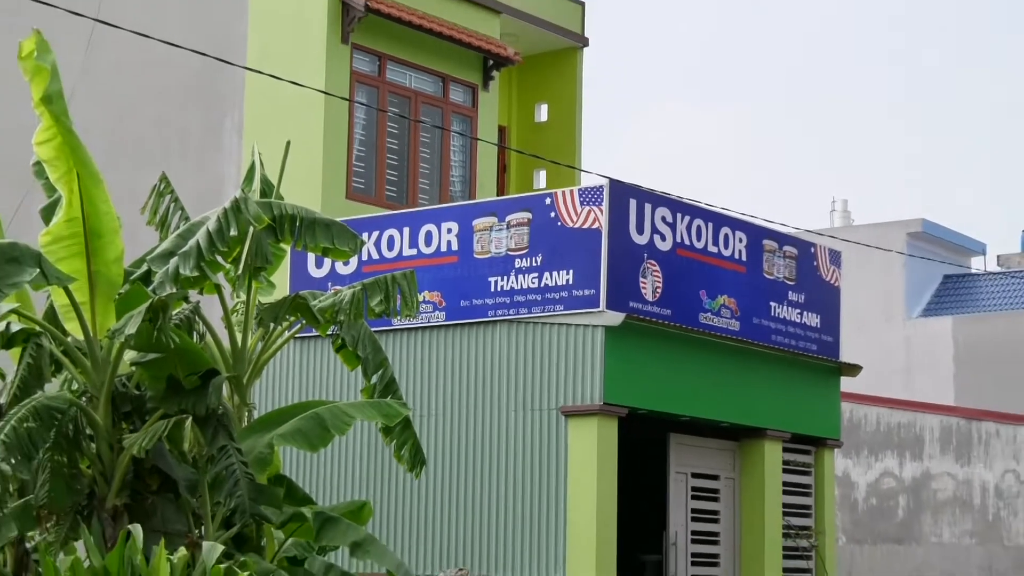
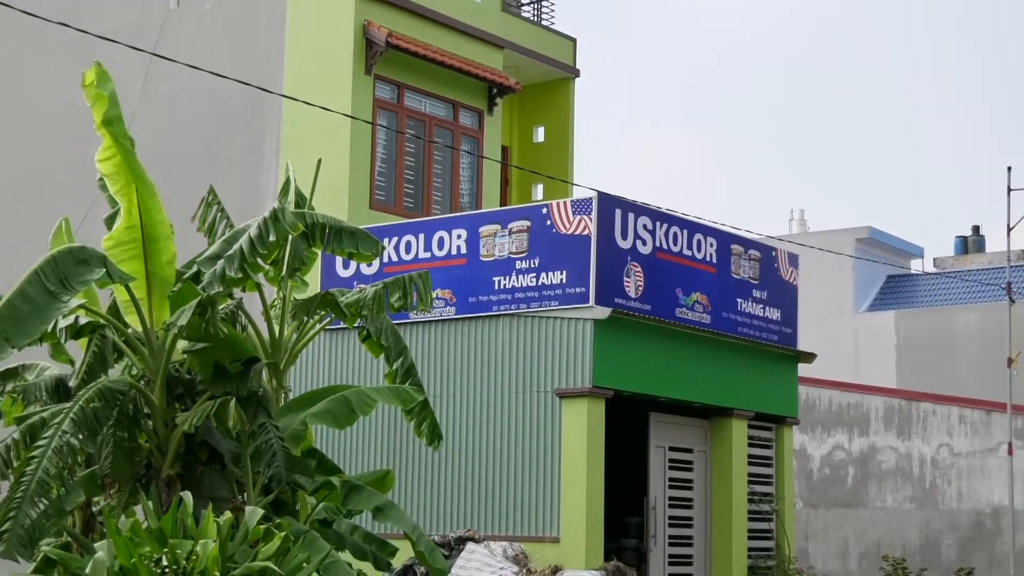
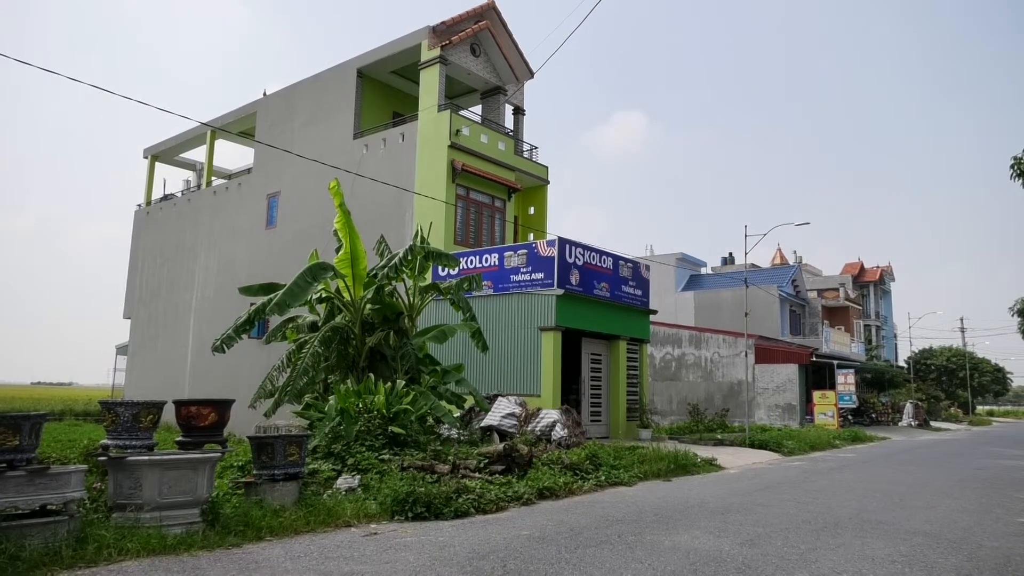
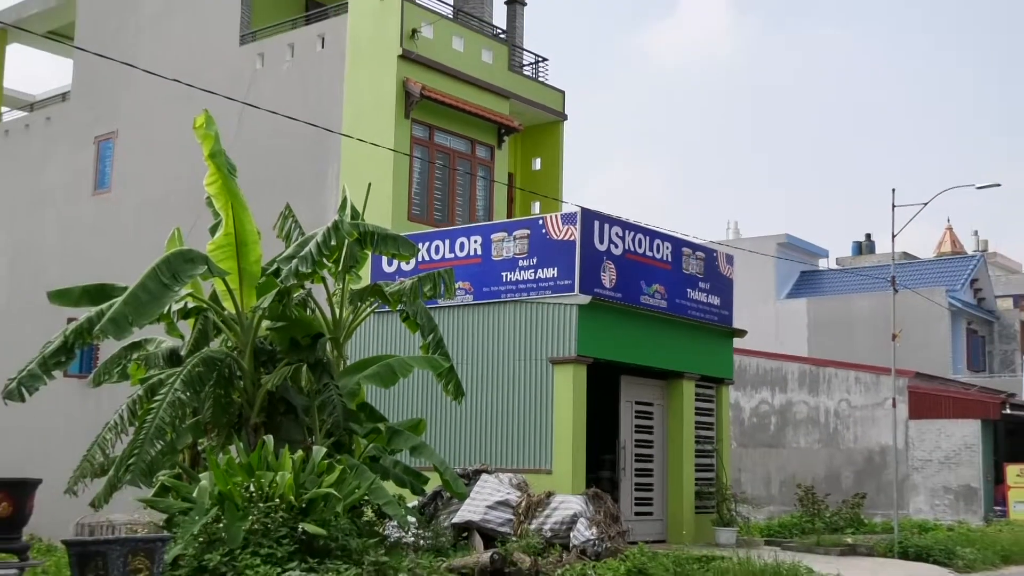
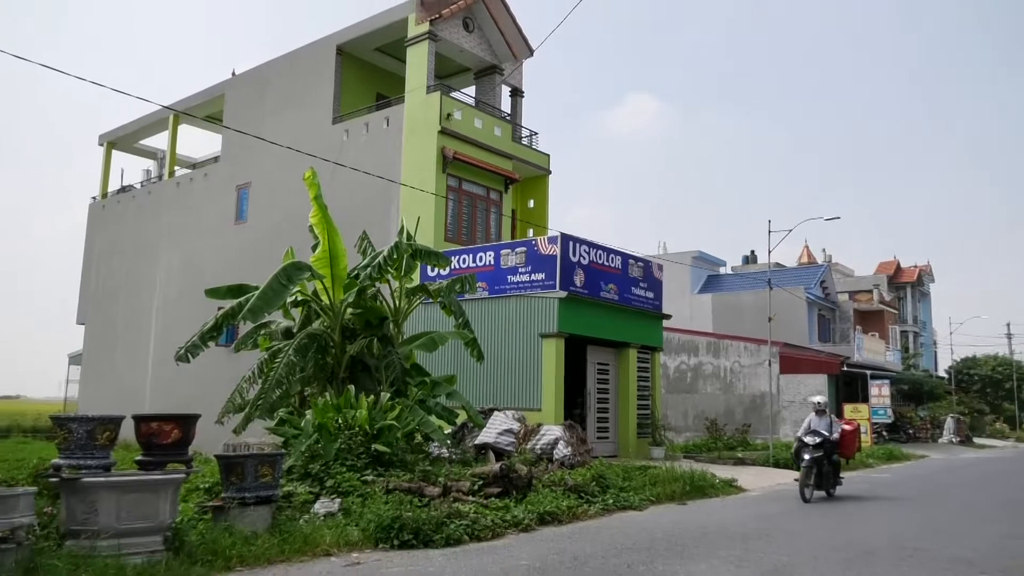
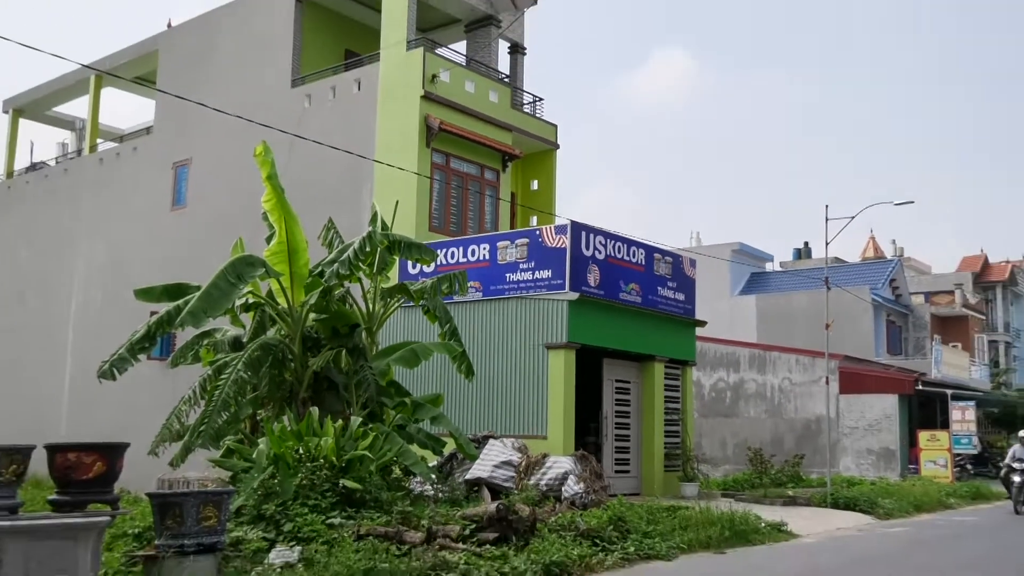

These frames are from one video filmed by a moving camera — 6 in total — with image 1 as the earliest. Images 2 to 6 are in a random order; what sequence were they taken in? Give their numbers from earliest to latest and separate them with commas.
2, 4, 6, 5, 3
